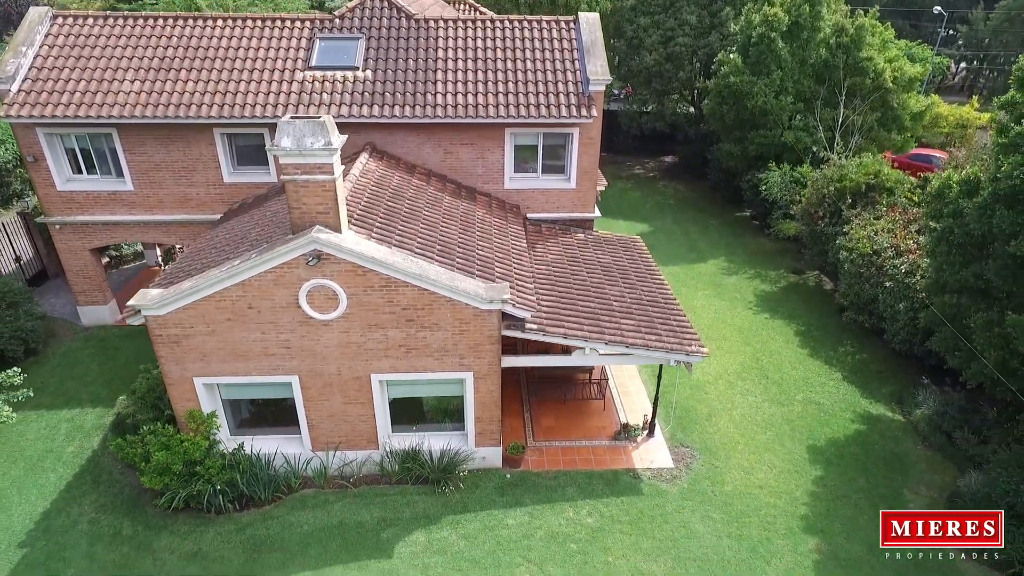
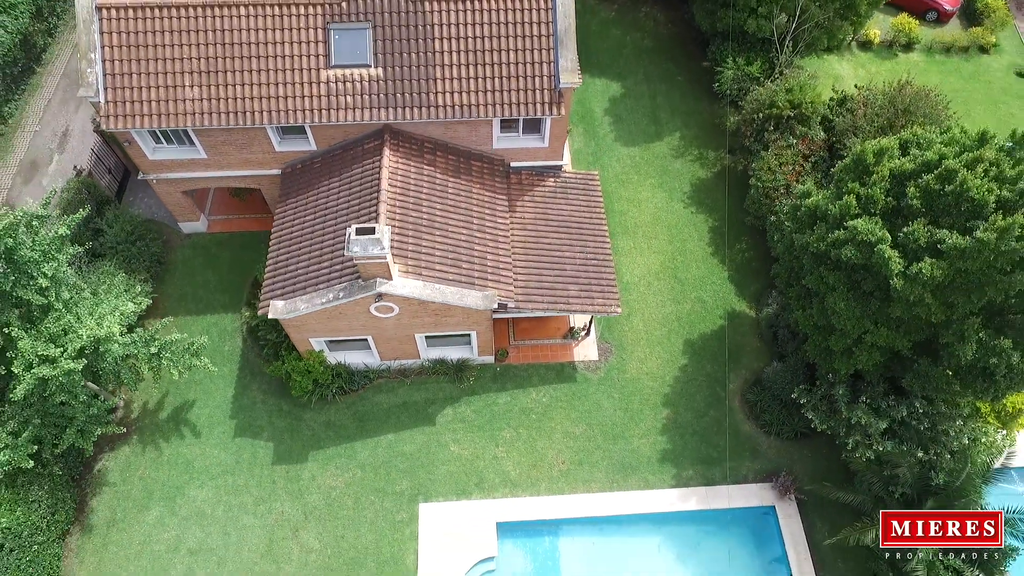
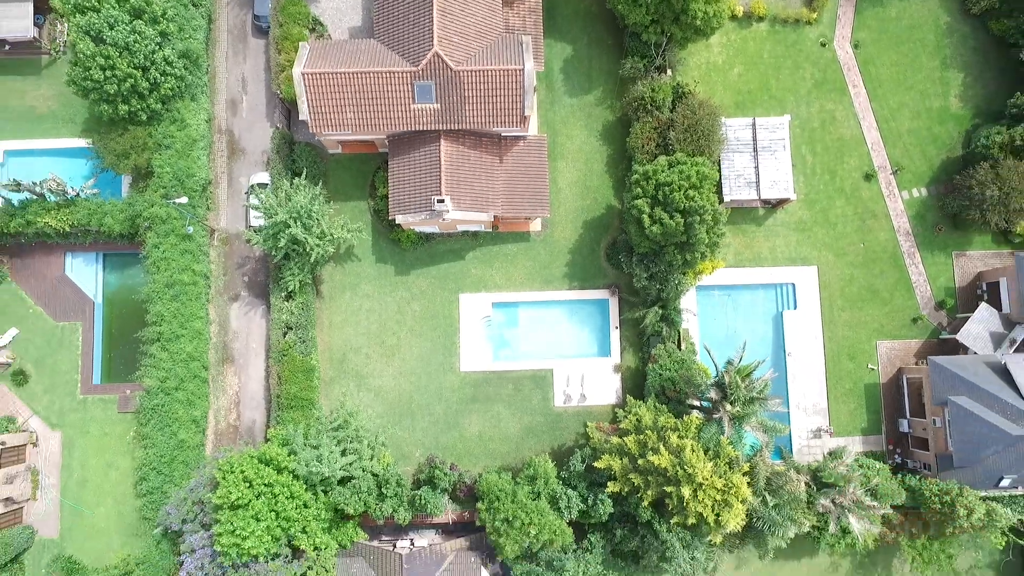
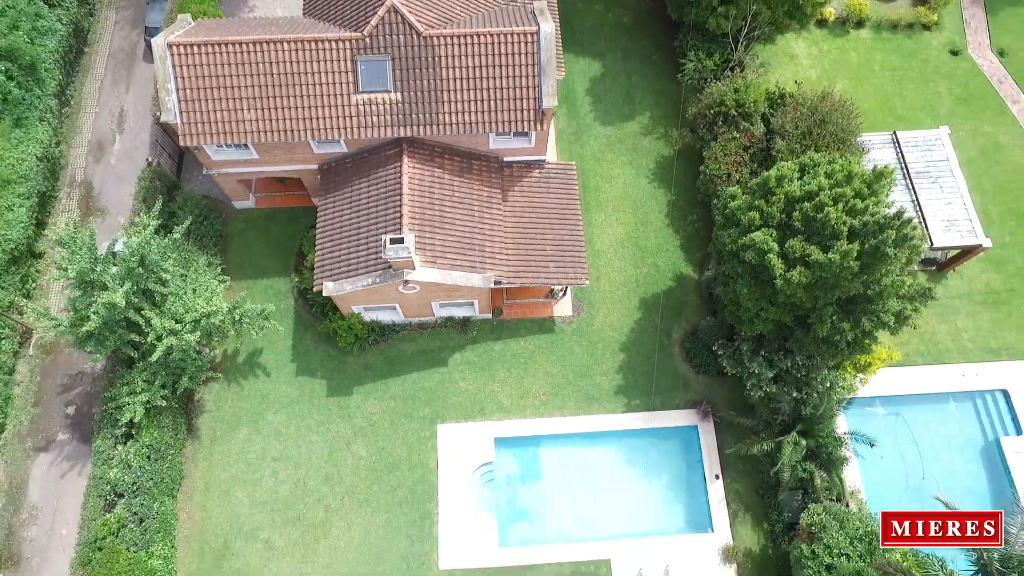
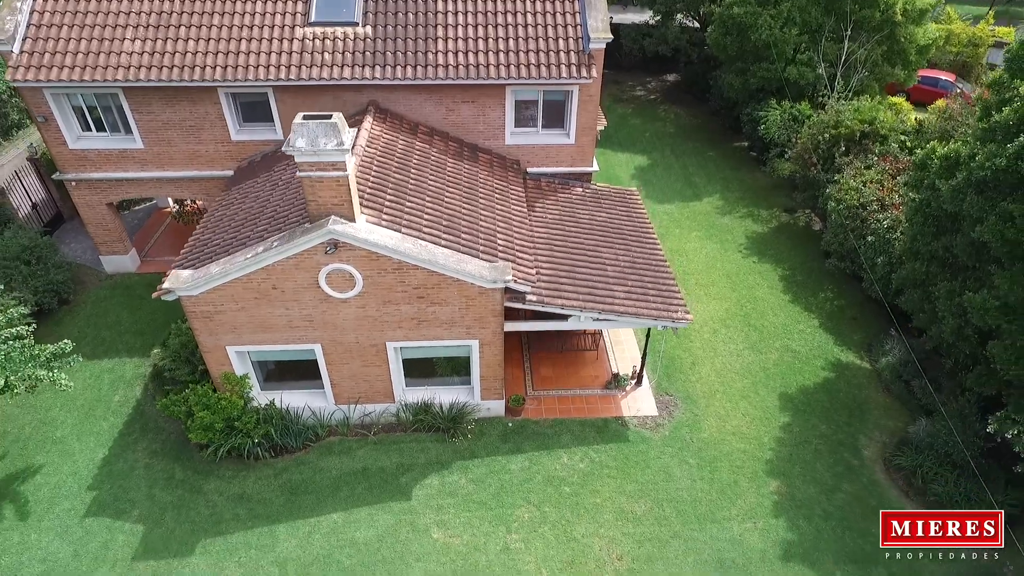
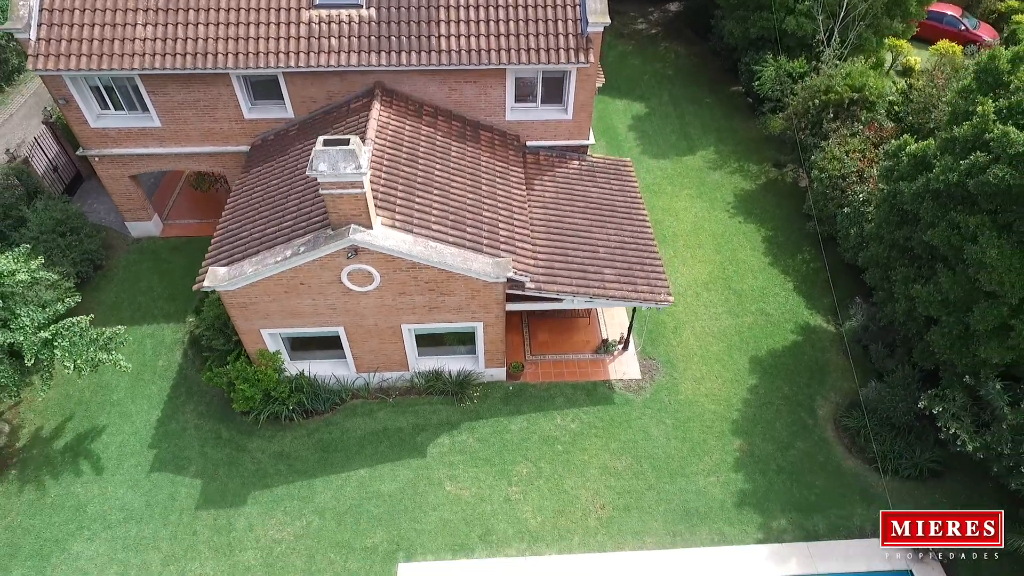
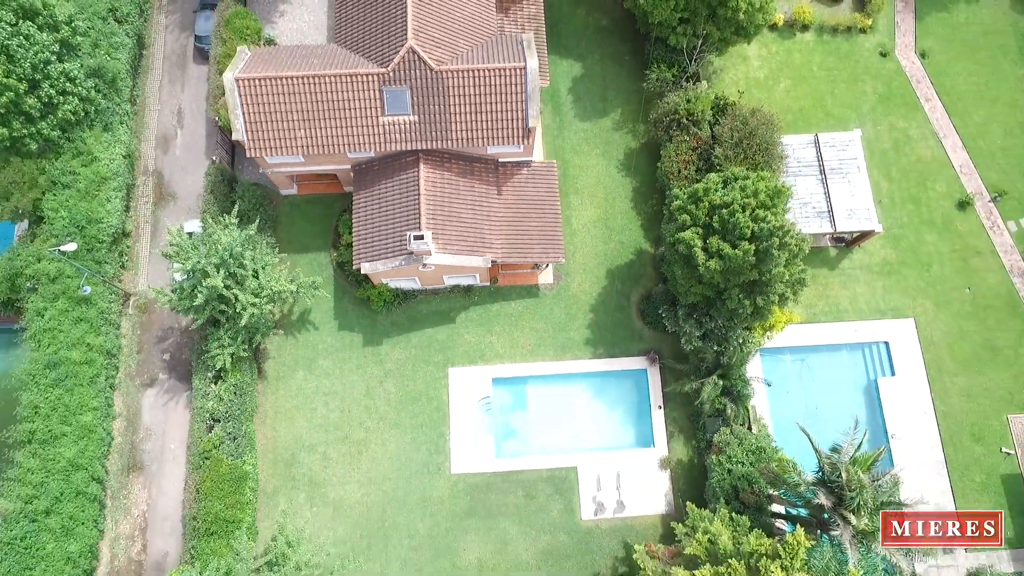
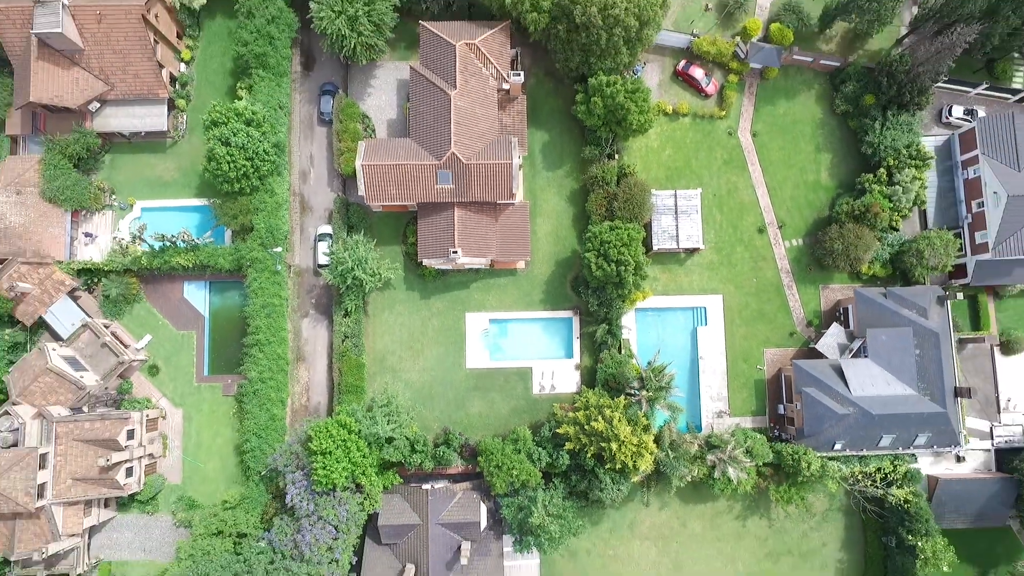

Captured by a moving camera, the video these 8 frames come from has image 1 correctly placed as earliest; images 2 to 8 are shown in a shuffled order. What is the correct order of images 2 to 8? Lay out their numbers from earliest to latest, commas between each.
5, 6, 2, 4, 7, 3, 8
